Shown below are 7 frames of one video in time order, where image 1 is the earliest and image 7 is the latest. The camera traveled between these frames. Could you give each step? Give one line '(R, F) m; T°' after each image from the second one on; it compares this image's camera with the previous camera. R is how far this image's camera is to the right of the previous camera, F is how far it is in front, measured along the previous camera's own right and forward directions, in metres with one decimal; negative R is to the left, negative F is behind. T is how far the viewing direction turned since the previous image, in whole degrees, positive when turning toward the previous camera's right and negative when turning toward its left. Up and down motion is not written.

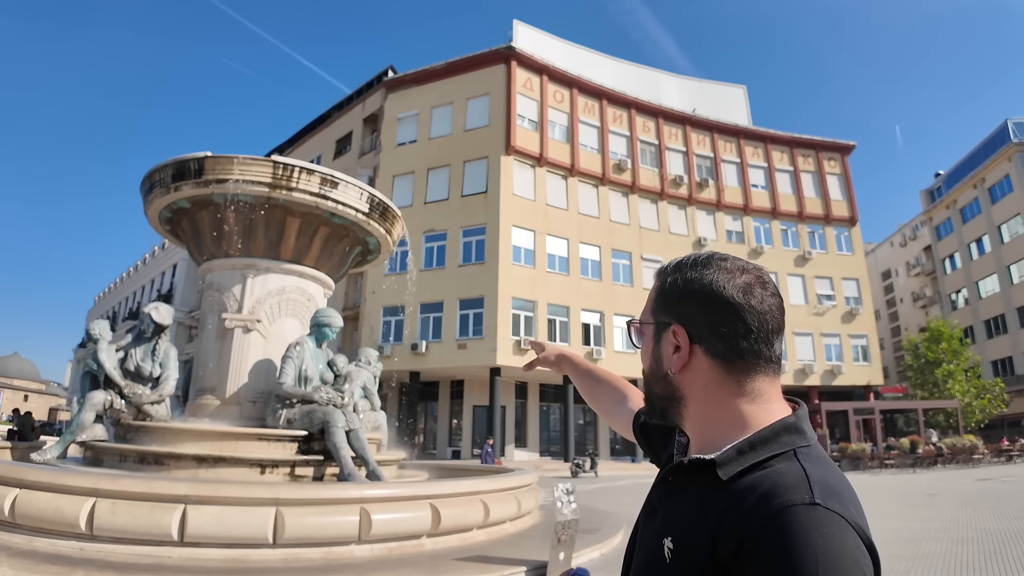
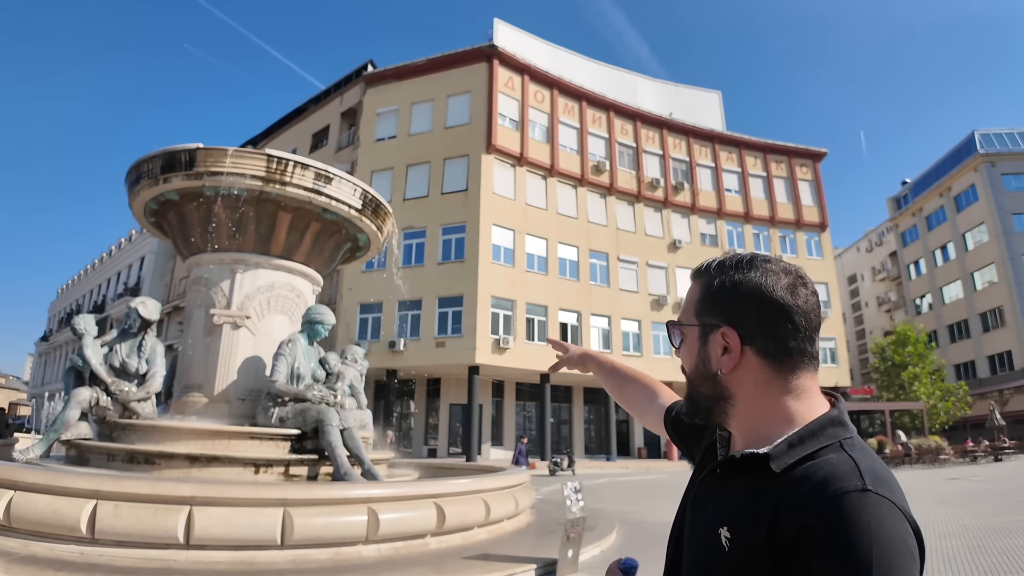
(-0.4, 0.0) m; +3°
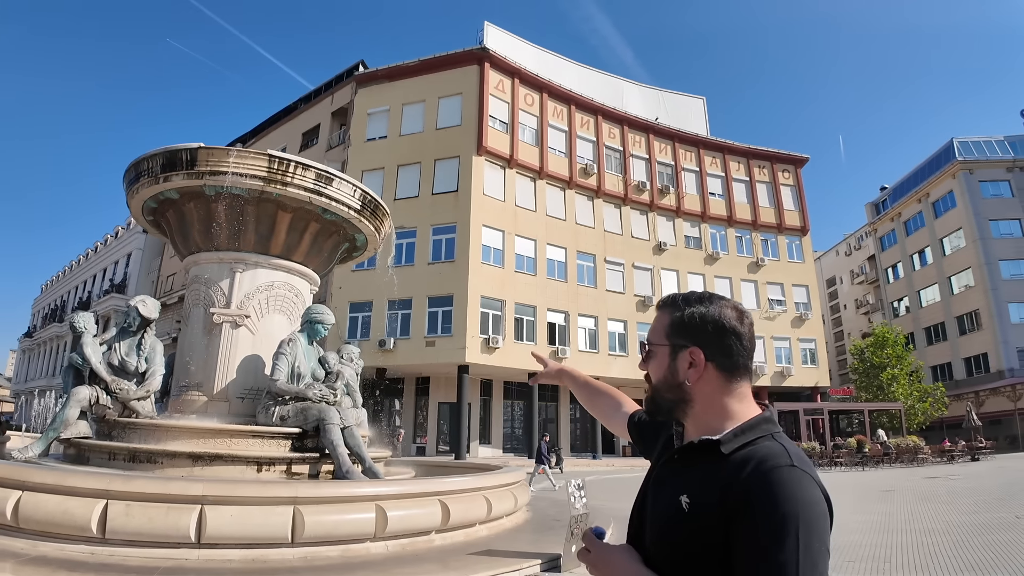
(-0.2, -0.2) m; +2°
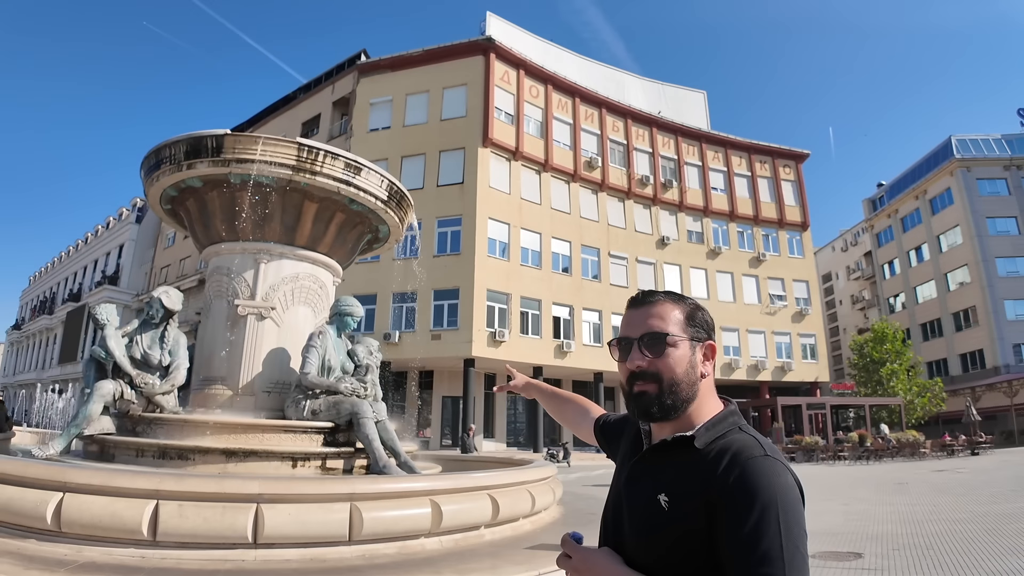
(-0.6, +0.1) m; +1°
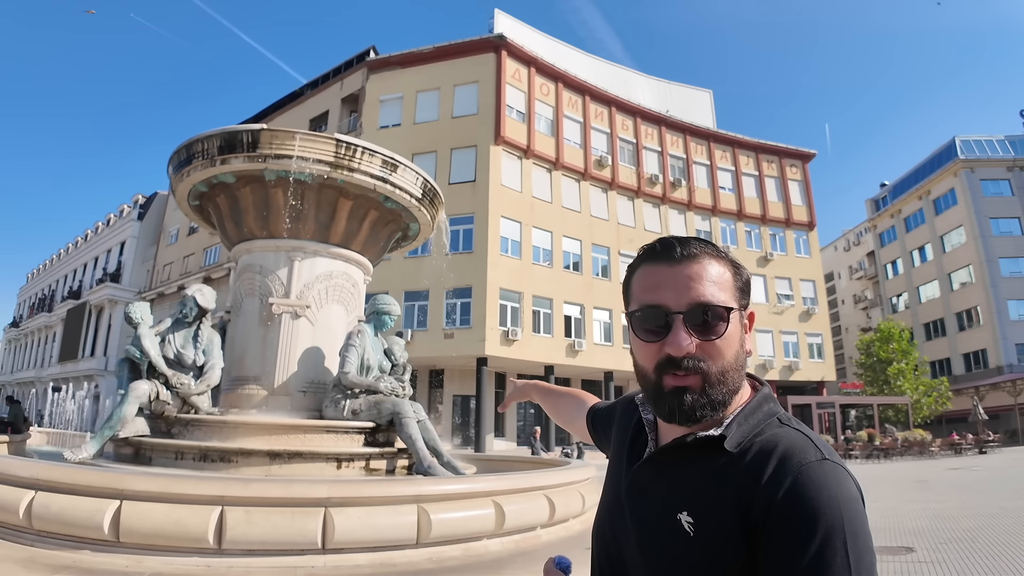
(-0.6, +0.1) m; +1°
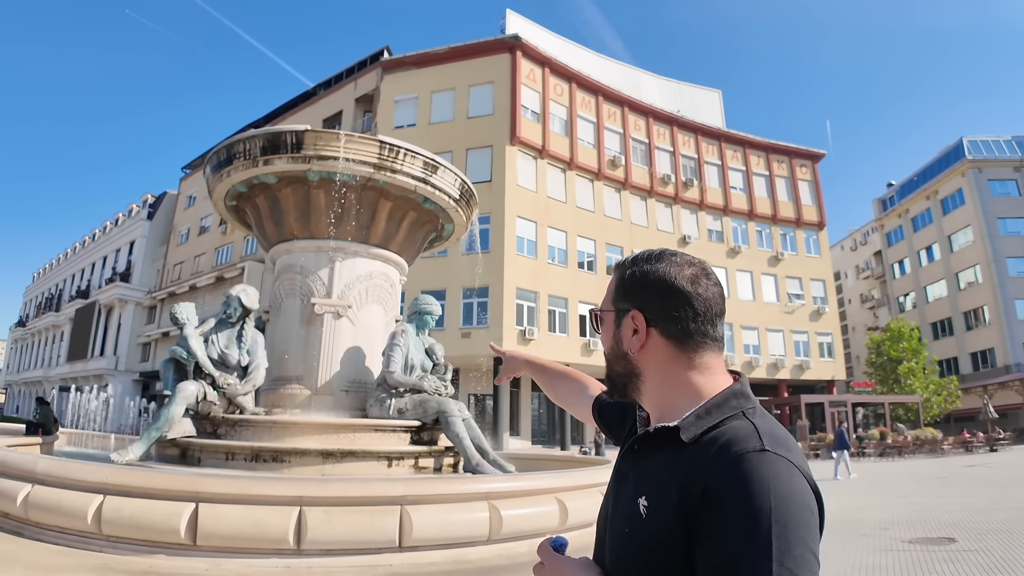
(-0.6, -0.1) m; 0°
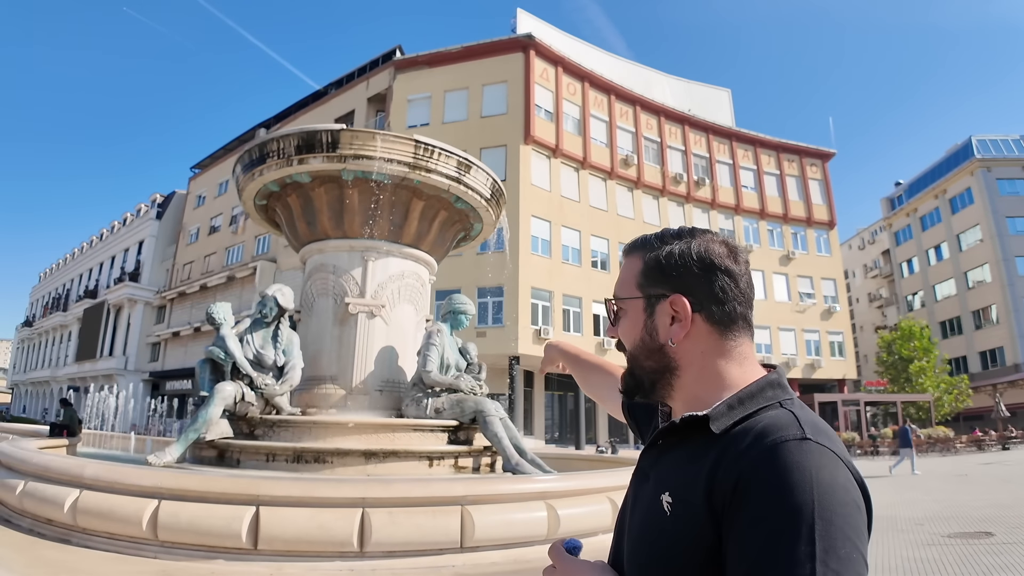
(-0.5, 0.0) m; 0°
